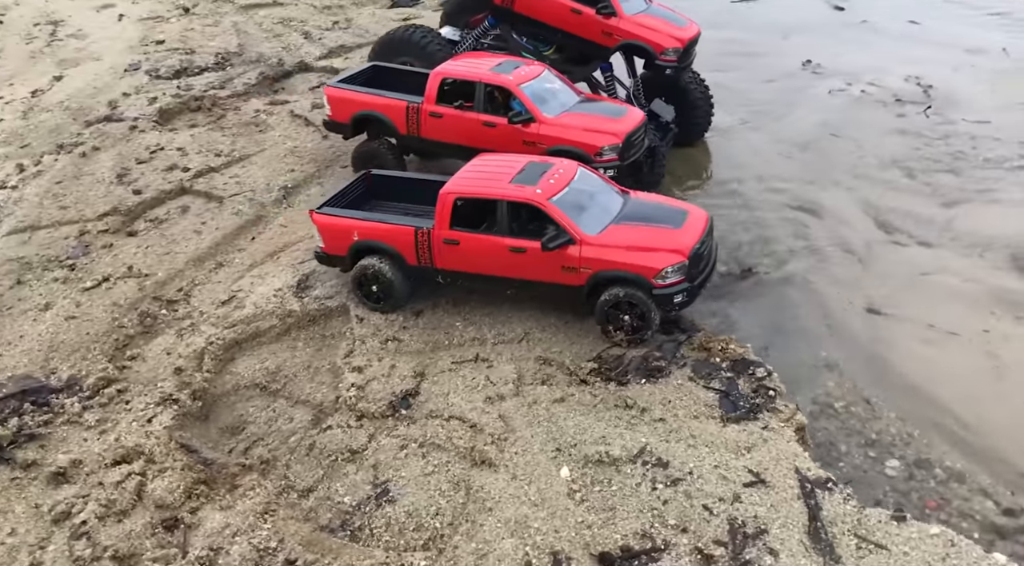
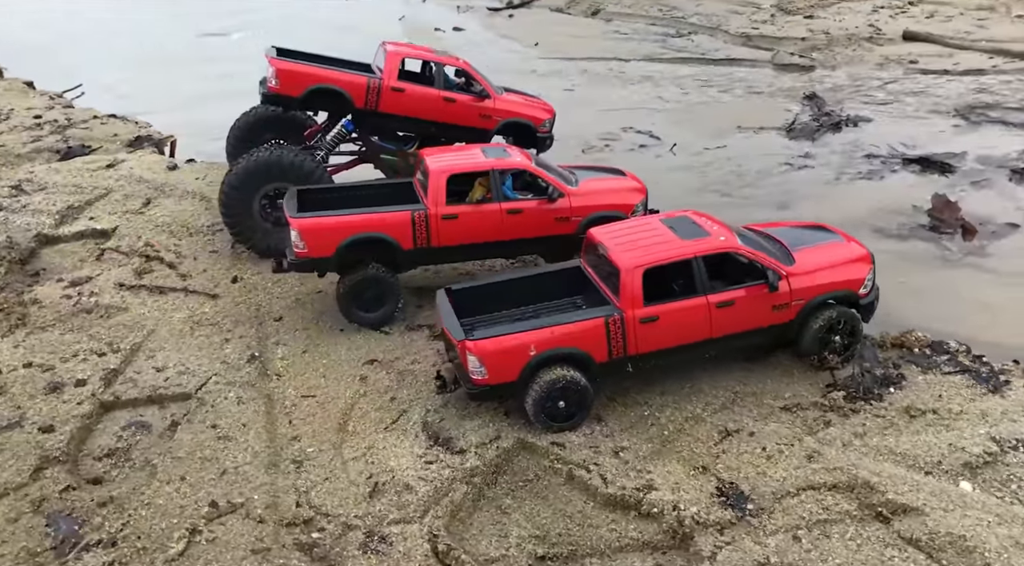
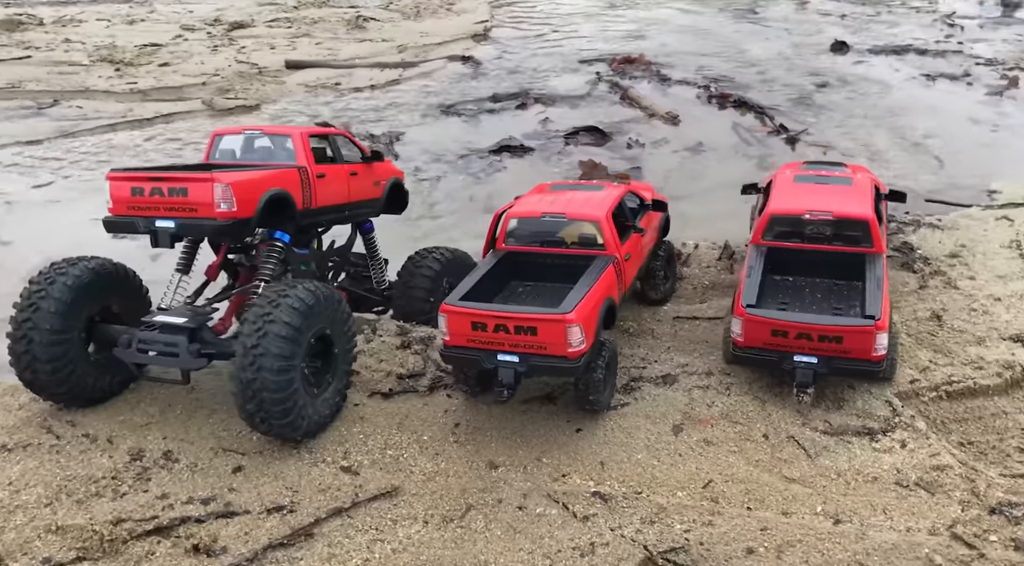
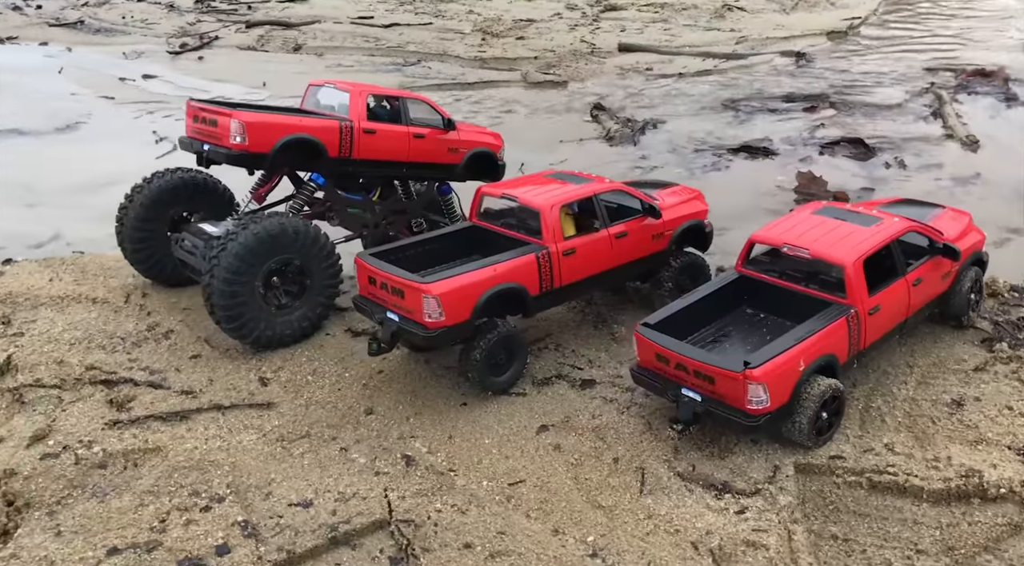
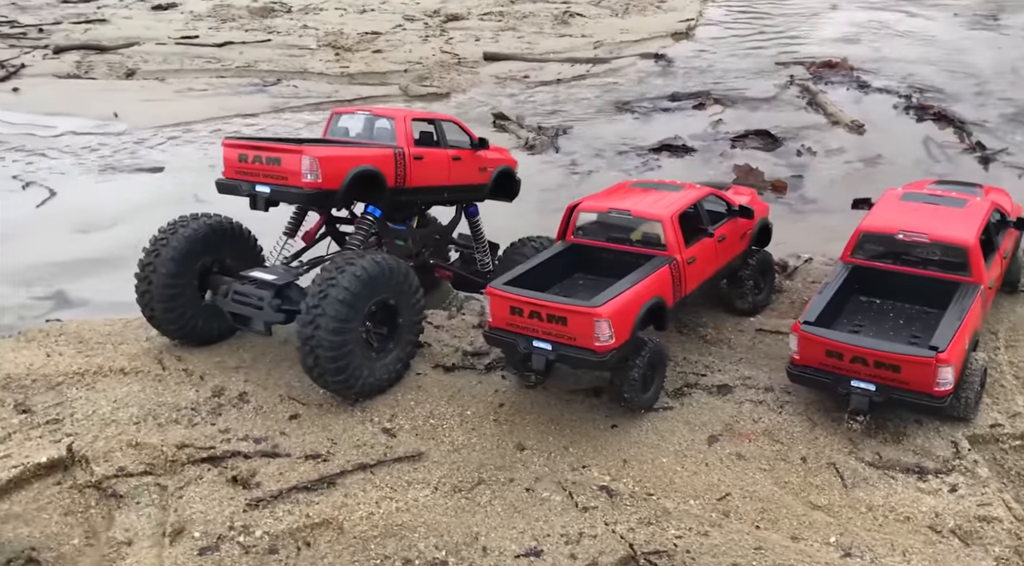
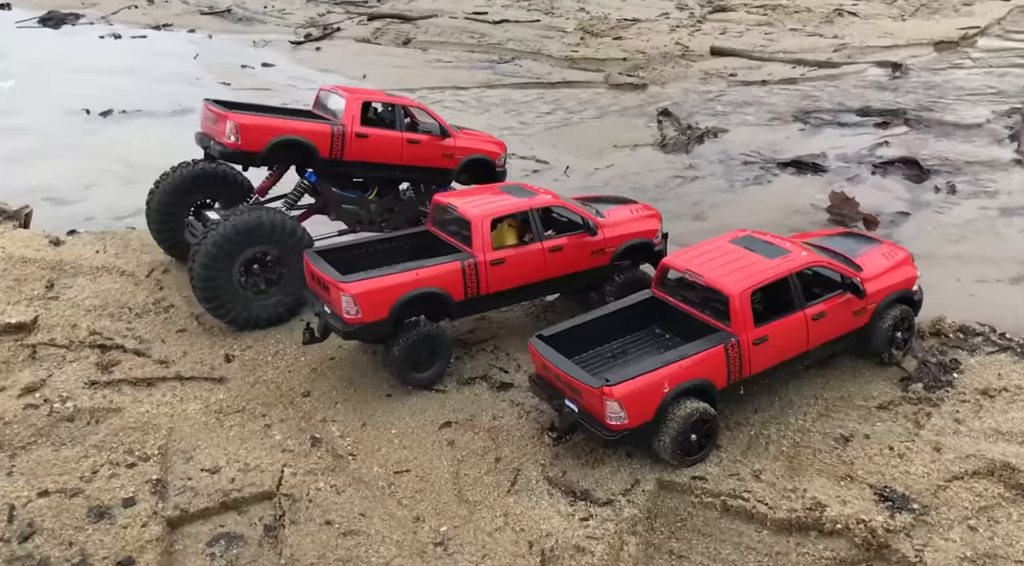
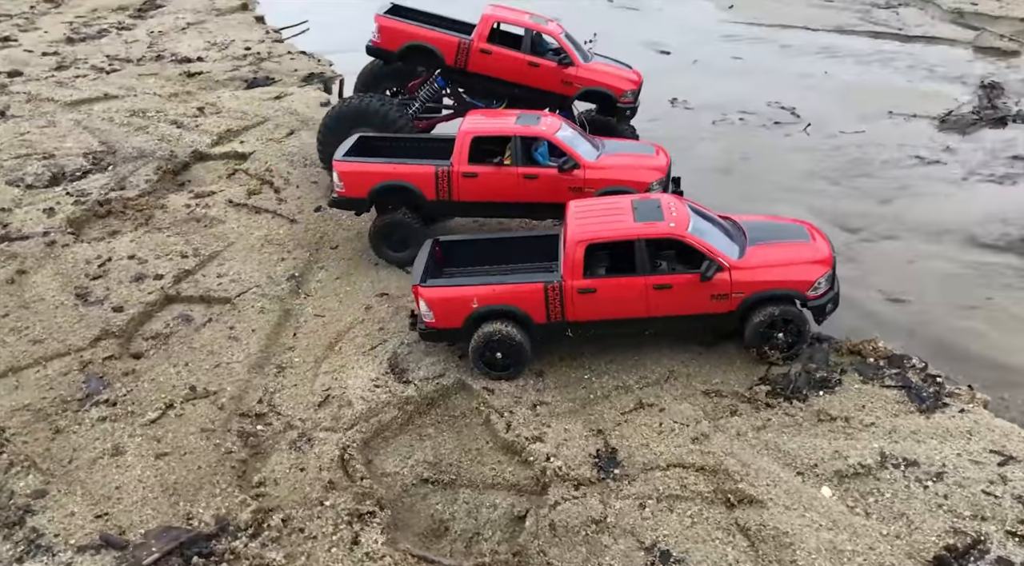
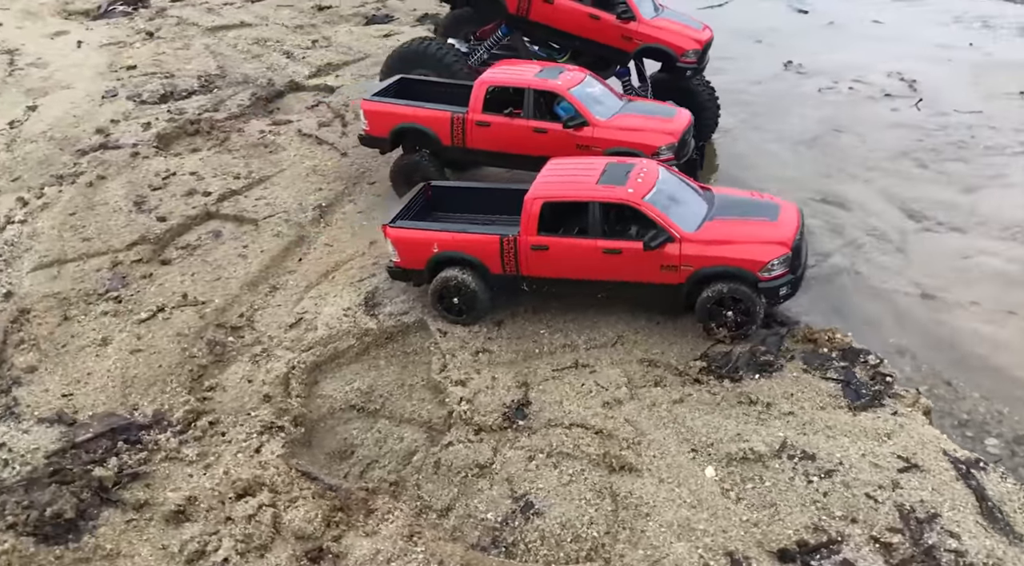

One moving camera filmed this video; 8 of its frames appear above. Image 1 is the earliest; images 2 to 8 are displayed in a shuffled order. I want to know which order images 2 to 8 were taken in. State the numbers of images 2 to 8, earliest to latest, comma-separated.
8, 7, 2, 6, 4, 5, 3
